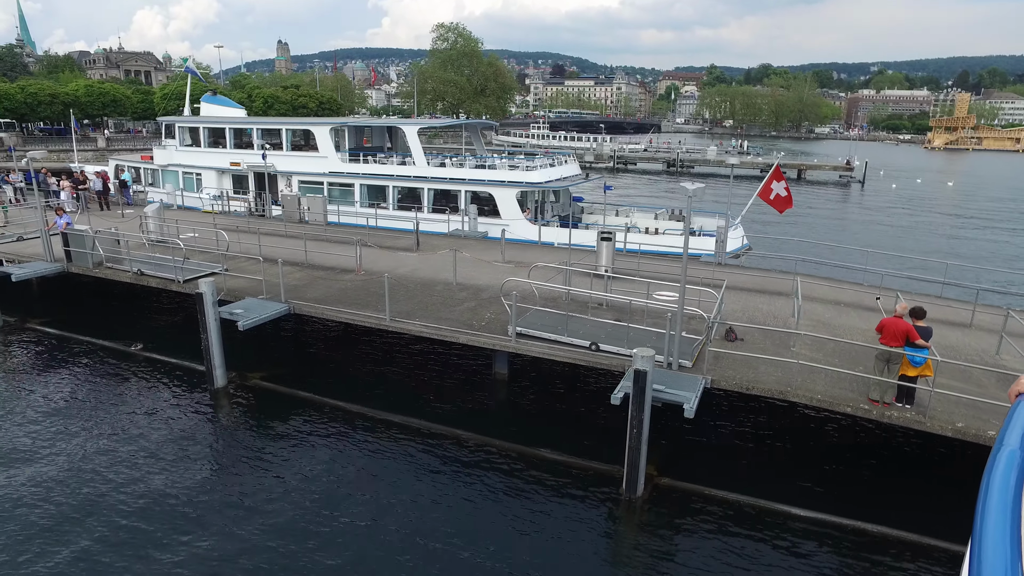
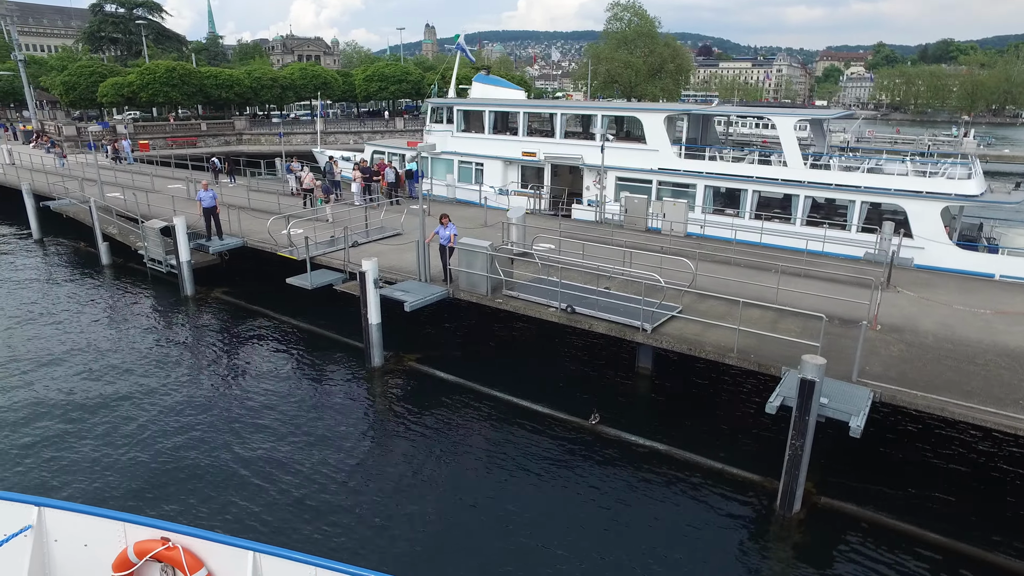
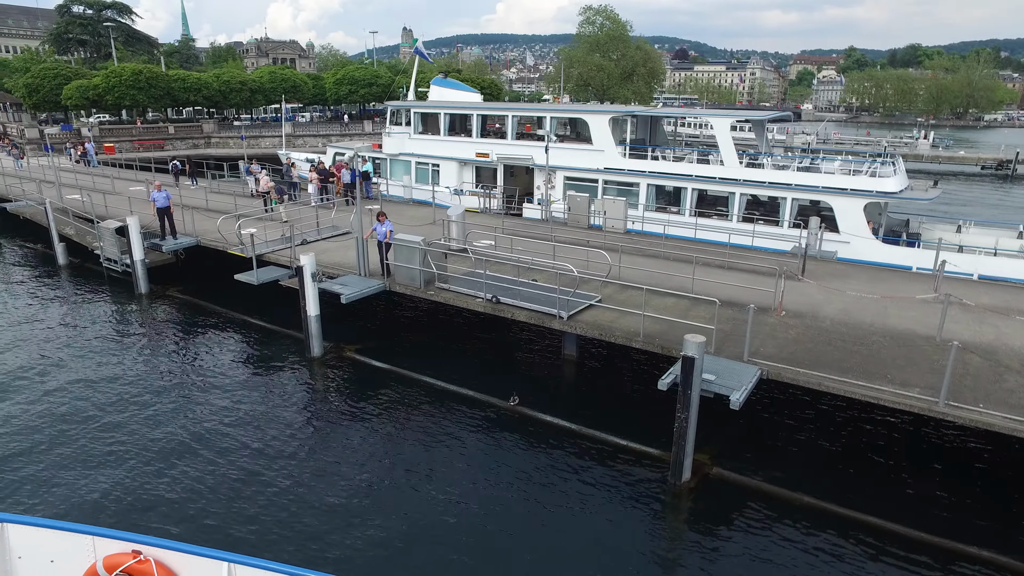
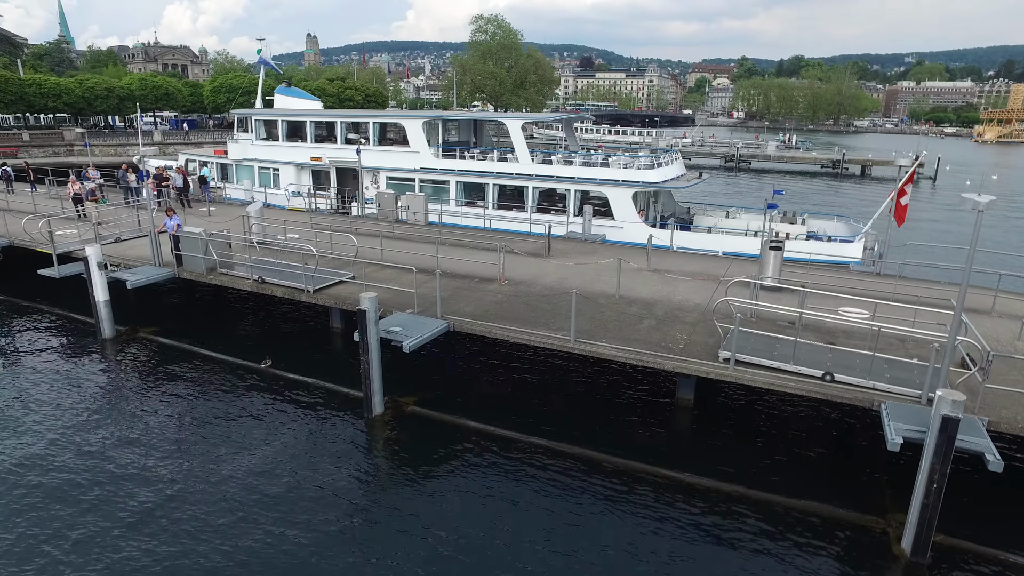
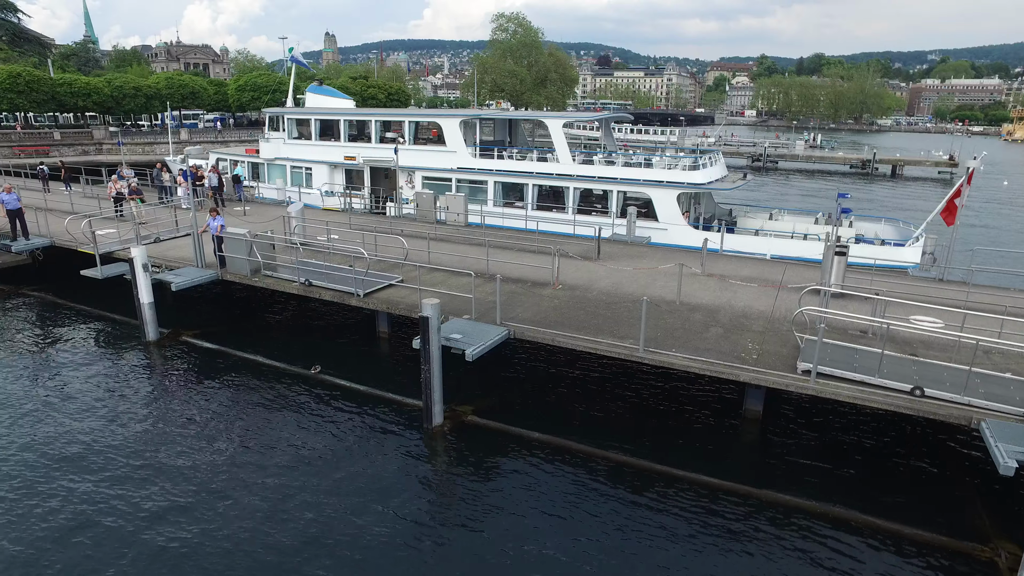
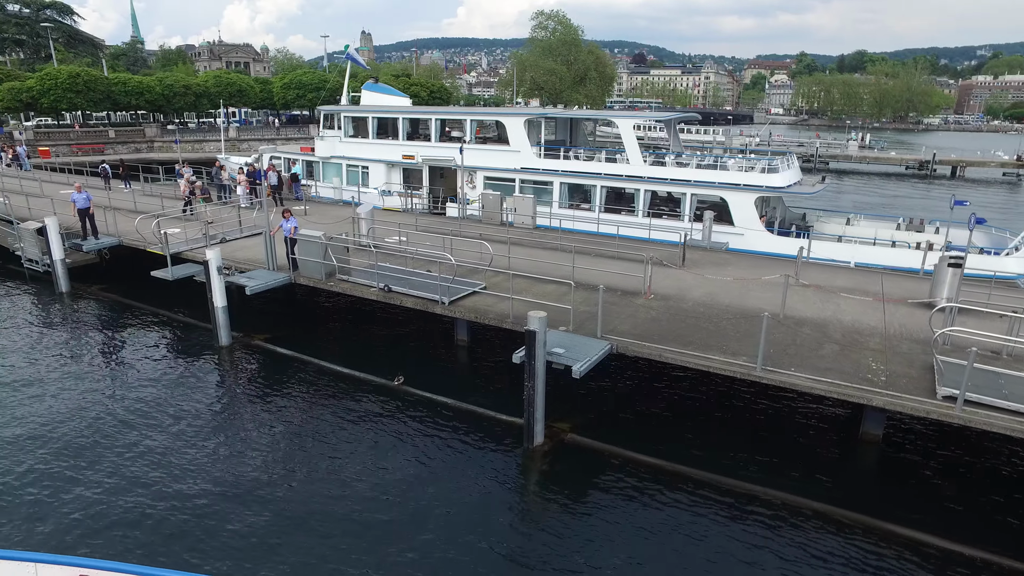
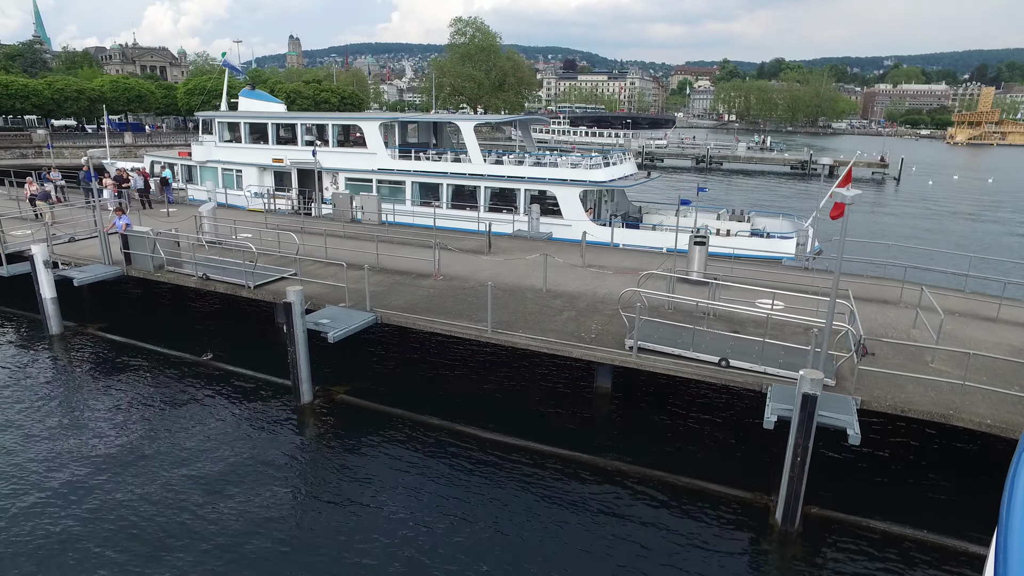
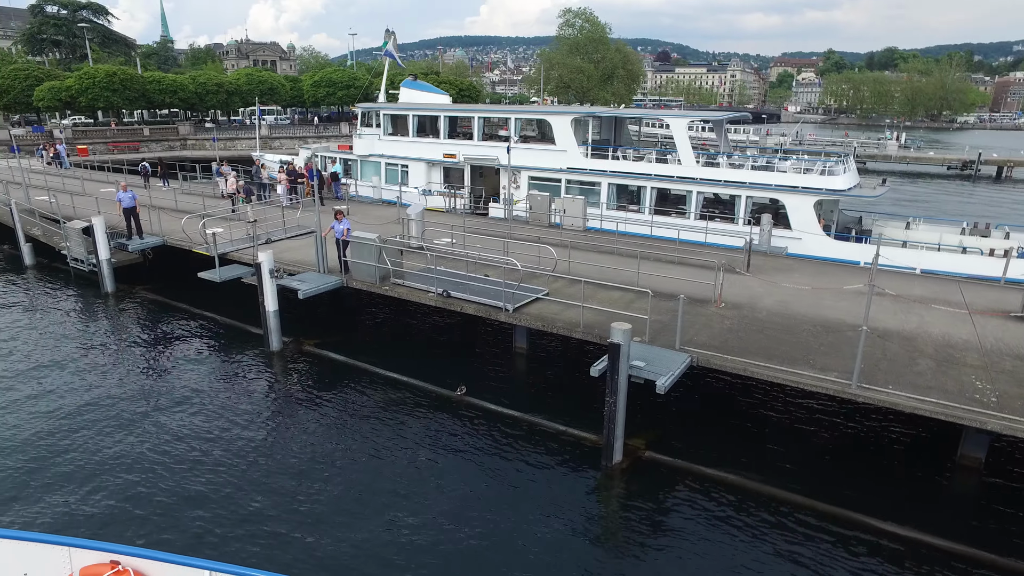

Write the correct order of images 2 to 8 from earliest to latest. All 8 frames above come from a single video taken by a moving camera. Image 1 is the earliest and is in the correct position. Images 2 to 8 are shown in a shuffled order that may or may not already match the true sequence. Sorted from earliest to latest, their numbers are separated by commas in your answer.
7, 4, 5, 6, 8, 3, 2
